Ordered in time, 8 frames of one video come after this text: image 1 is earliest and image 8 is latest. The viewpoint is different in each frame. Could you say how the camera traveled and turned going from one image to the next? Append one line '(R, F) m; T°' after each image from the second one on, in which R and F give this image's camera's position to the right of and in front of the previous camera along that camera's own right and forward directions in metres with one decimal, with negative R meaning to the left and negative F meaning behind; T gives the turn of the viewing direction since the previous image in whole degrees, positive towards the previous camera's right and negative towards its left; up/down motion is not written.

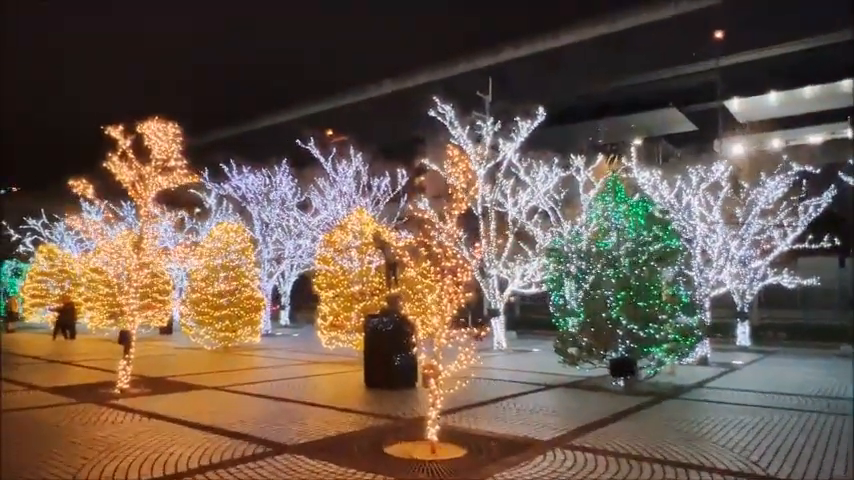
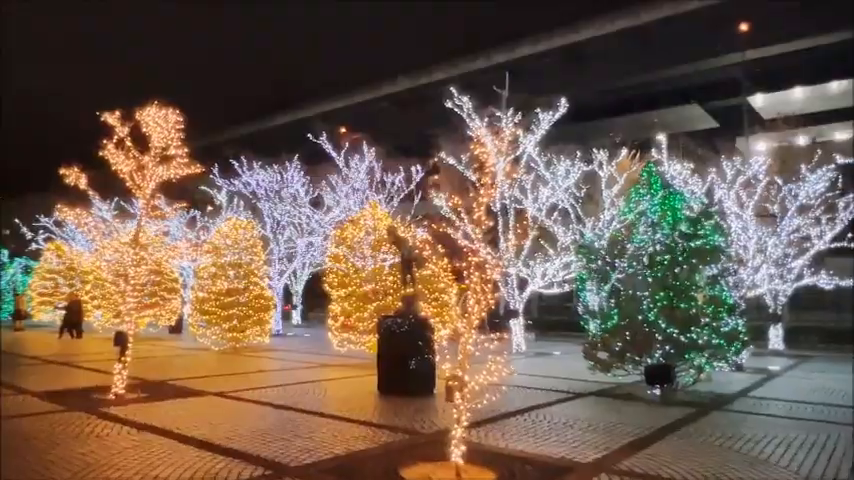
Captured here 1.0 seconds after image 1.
(-0.1, +1.0) m; -1°
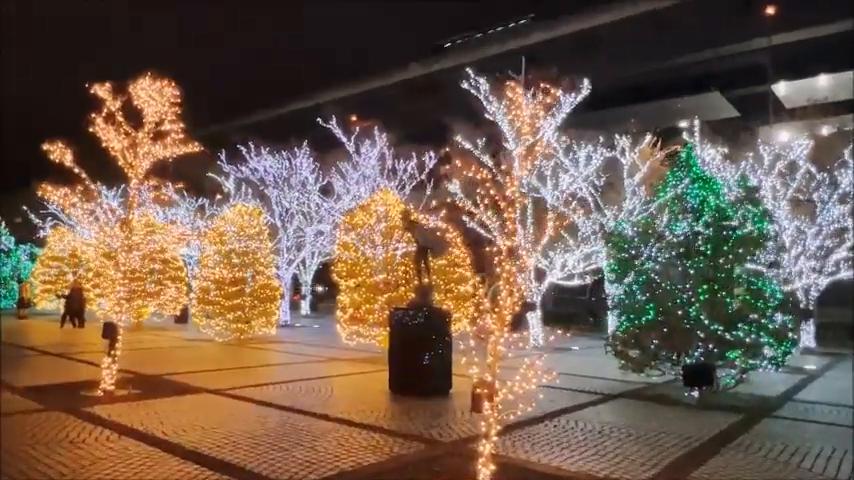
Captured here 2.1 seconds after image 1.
(-0.1, +1.0) m; -1°
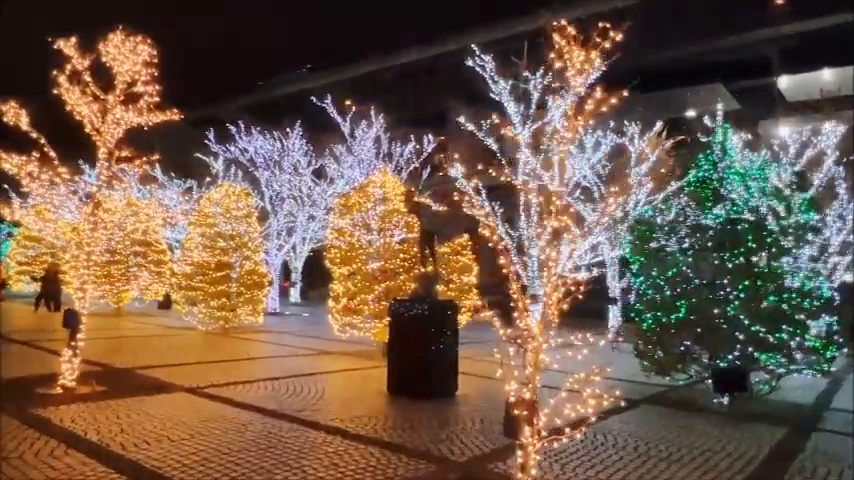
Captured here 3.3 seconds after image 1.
(-0.2, +1.2) m; +1°
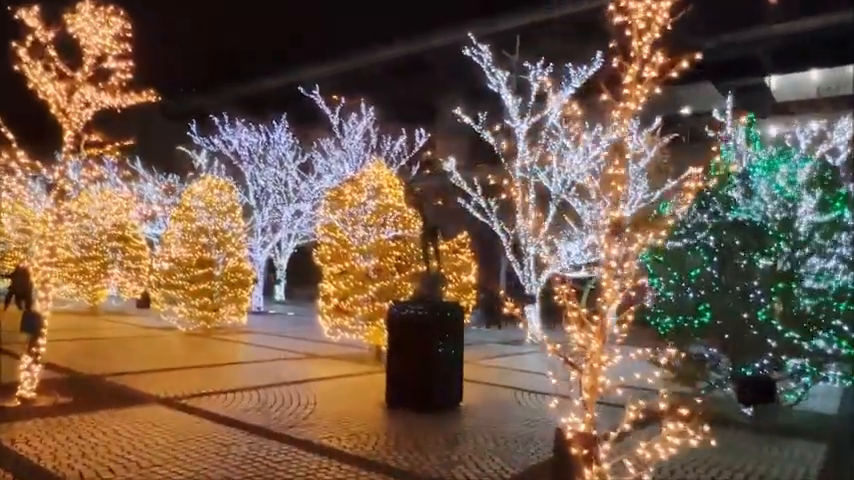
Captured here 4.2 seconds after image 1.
(-0.3, +0.9) m; +1°
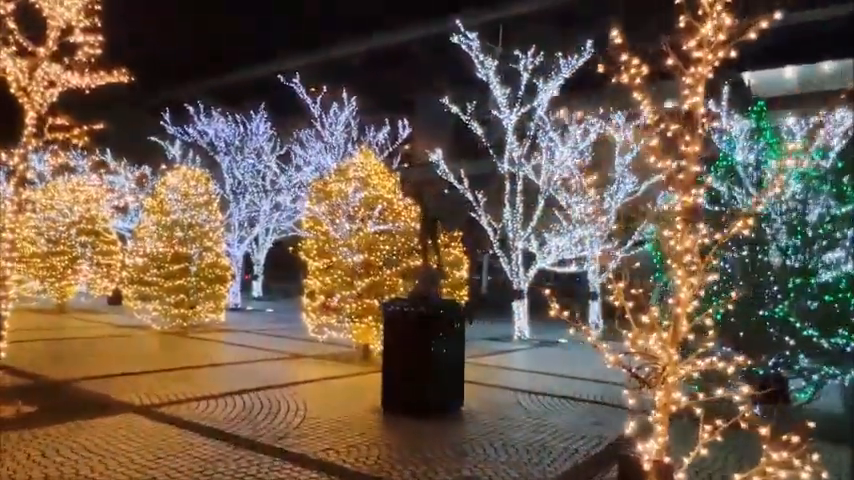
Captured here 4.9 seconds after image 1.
(-0.3, +0.6) m; +2°
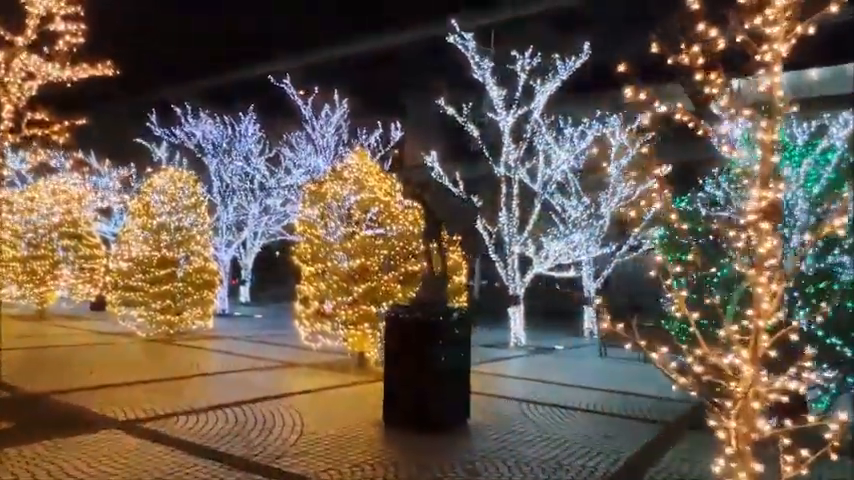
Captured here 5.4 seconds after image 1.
(-0.2, +0.4) m; +1°
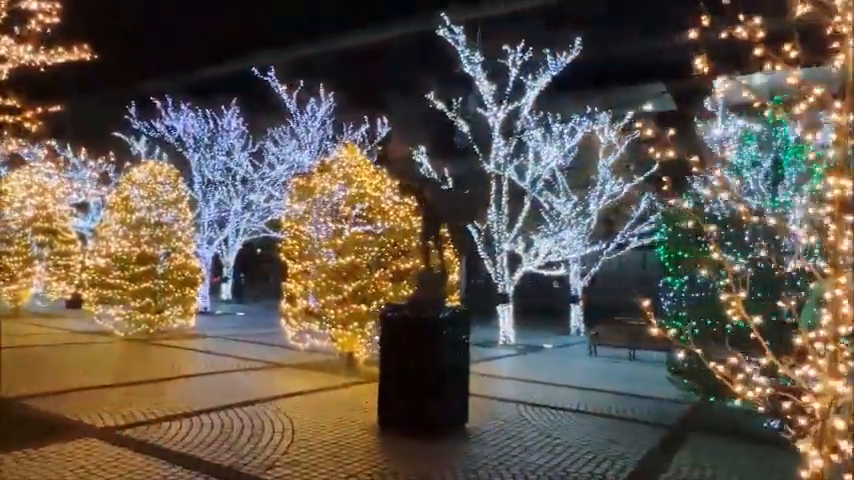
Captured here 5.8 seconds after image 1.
(-0.2, +0.4) m; +2°
